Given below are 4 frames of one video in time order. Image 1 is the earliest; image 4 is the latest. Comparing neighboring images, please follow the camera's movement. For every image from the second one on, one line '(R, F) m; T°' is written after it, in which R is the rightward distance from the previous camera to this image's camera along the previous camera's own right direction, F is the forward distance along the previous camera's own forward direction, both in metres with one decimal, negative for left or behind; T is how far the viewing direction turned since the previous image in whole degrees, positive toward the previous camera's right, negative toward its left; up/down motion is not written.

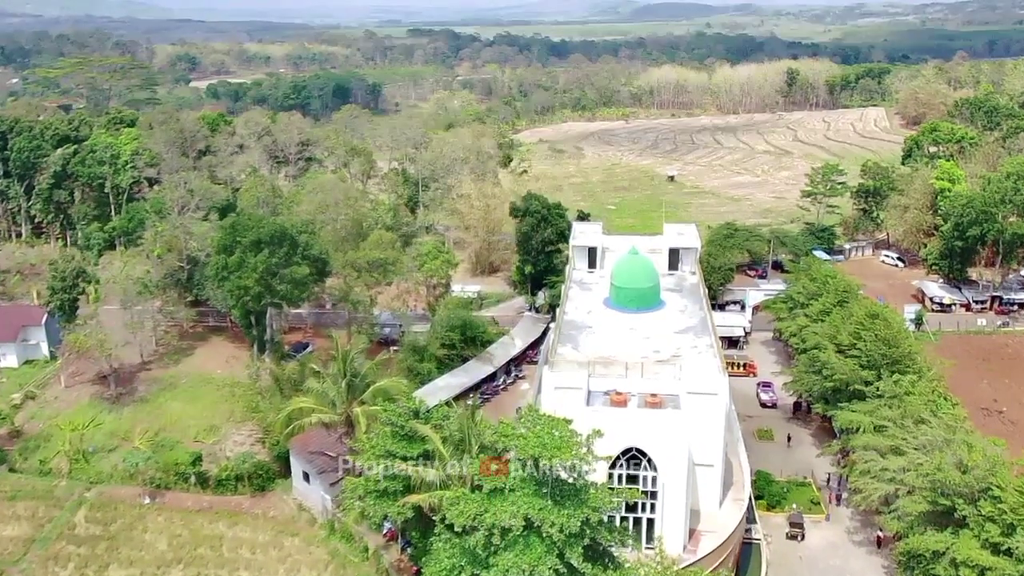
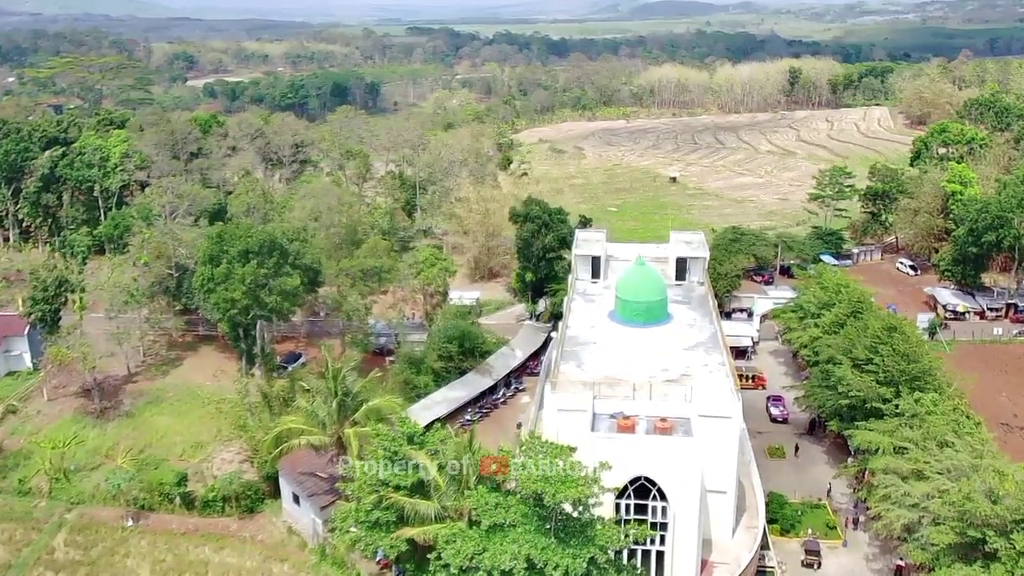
(0.0, +1.5) m; 0°
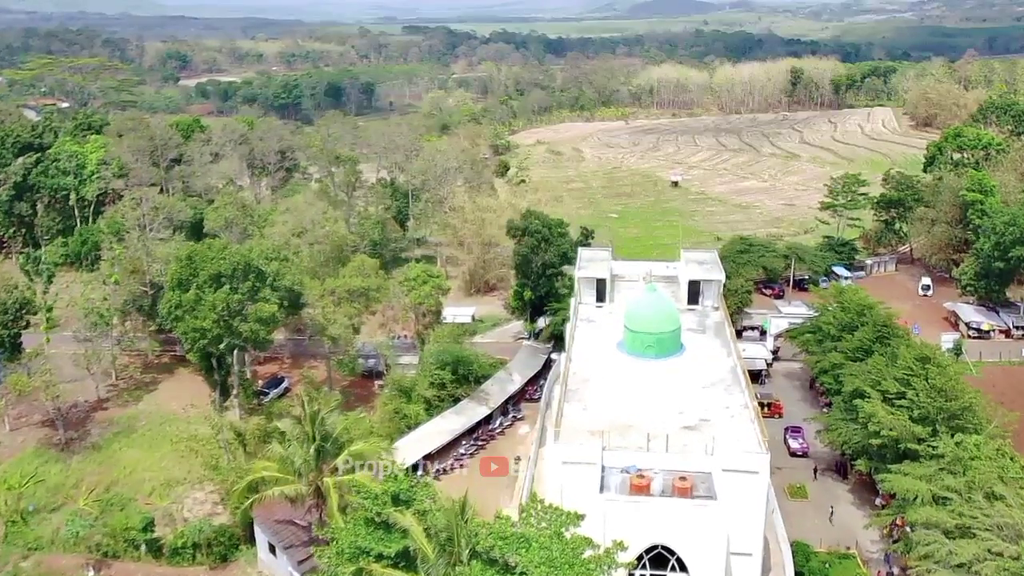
(0.0, +2.7) m; 0°
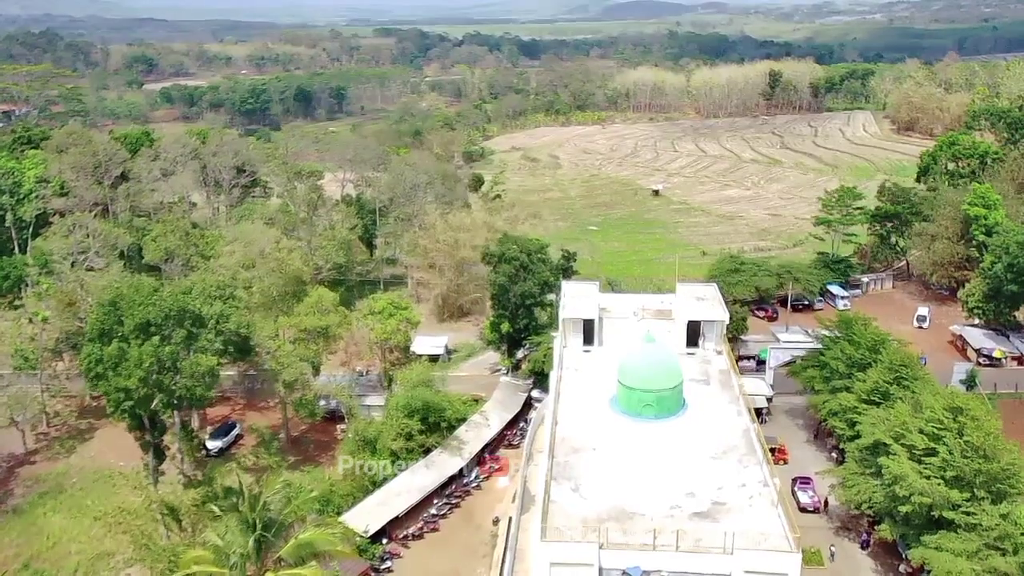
(0.0, +3.7) m; +2°
